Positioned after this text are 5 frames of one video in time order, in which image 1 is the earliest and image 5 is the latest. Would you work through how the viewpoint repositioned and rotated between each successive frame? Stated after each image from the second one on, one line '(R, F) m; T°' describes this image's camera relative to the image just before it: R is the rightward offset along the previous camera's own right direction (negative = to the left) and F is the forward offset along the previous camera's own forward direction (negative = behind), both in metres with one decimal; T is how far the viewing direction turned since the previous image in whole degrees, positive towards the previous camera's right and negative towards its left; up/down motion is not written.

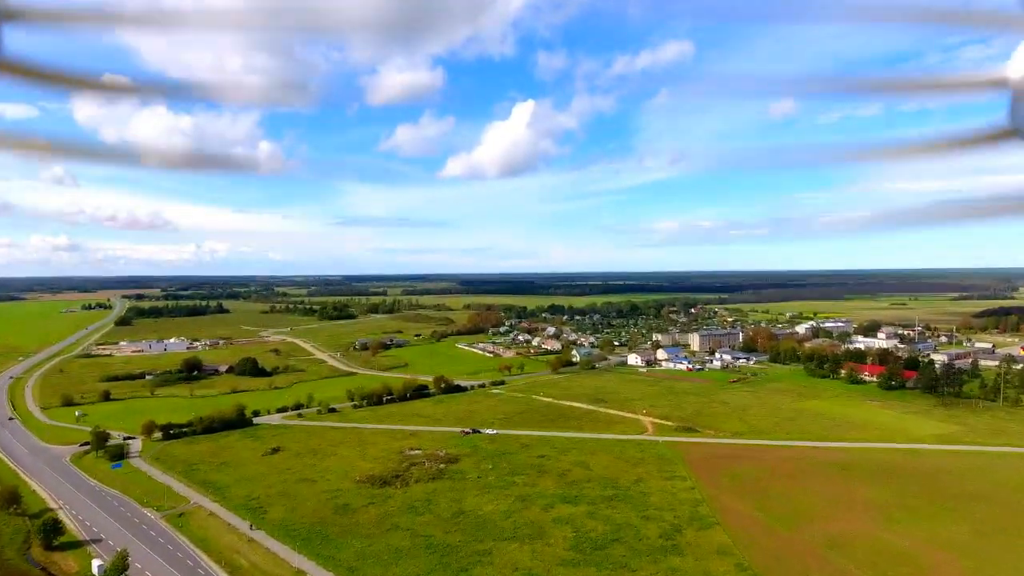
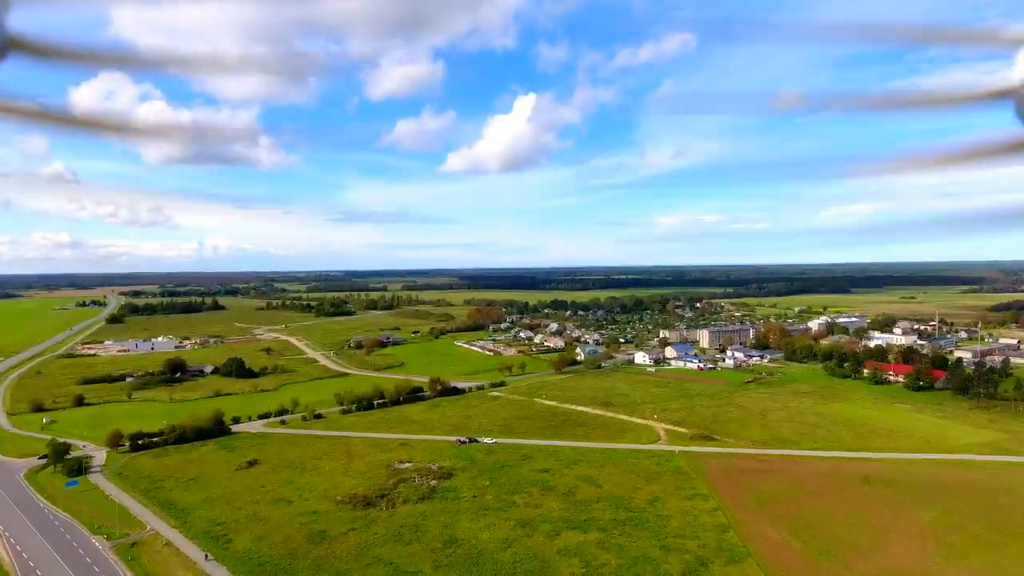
(+0.1, +2.7) m; 0°
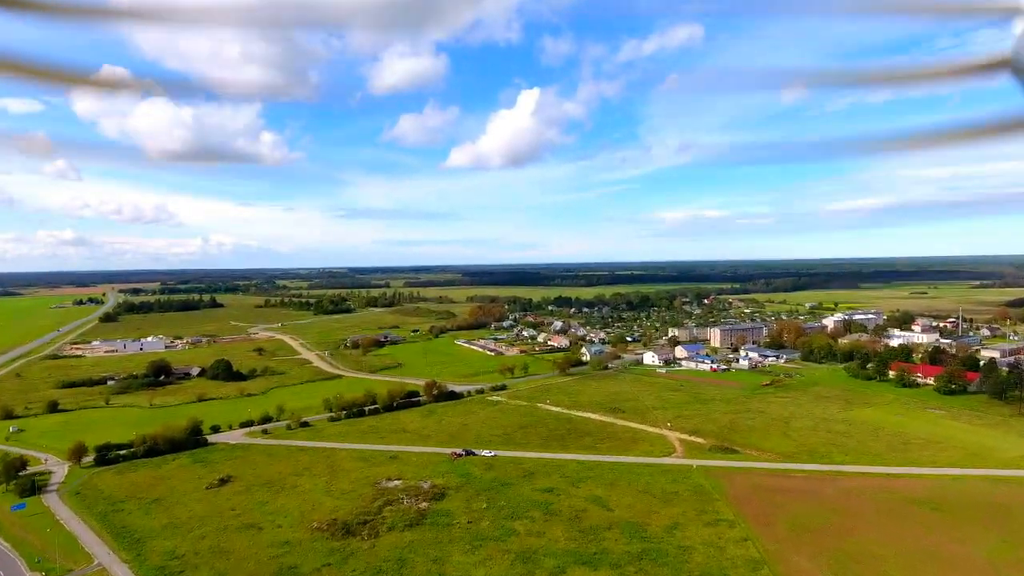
(+0.2, +2.5) m; 0°
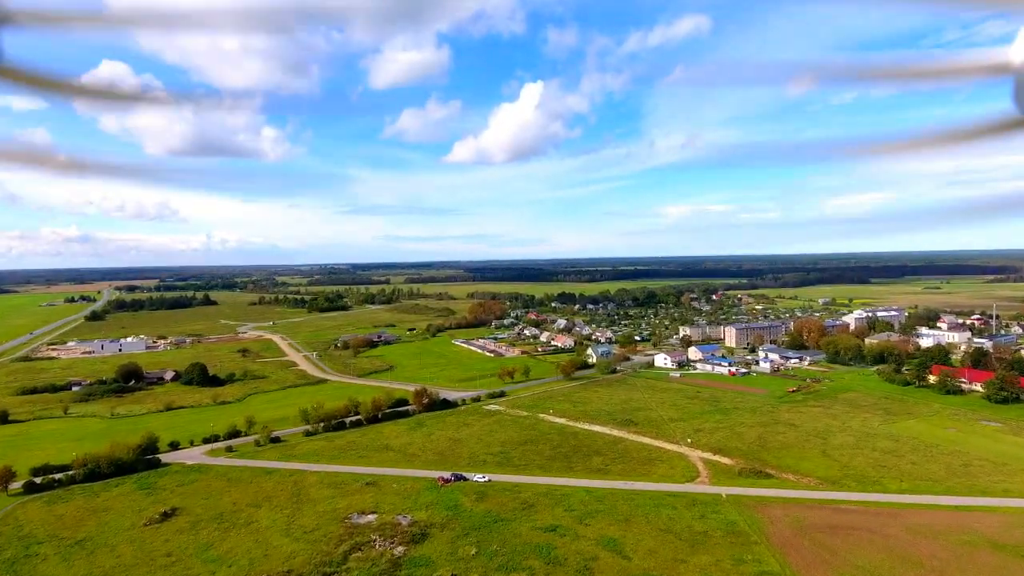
(+0.3, +3.6) m; 0°
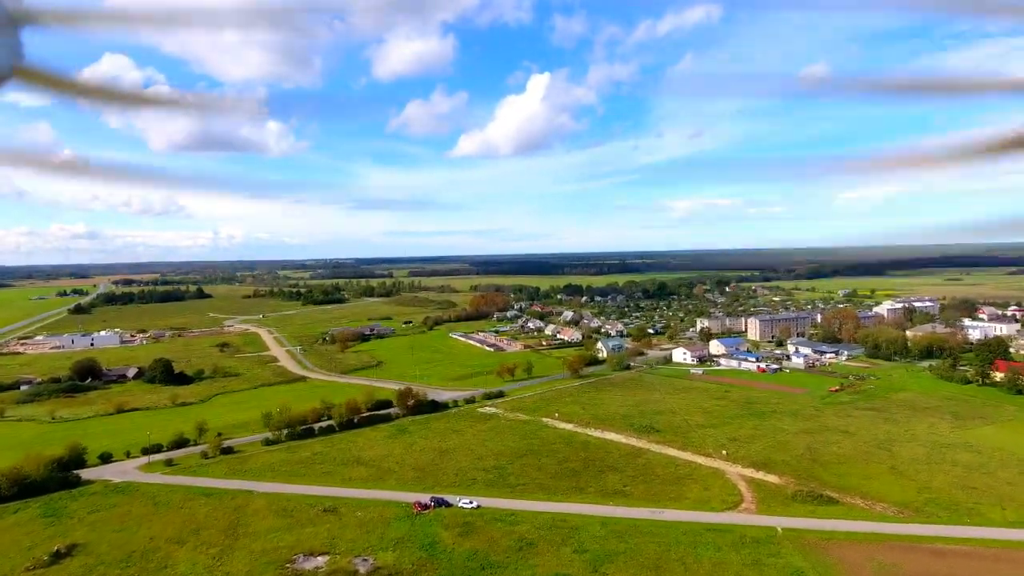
(+0.4, +4.5) m; -1°
